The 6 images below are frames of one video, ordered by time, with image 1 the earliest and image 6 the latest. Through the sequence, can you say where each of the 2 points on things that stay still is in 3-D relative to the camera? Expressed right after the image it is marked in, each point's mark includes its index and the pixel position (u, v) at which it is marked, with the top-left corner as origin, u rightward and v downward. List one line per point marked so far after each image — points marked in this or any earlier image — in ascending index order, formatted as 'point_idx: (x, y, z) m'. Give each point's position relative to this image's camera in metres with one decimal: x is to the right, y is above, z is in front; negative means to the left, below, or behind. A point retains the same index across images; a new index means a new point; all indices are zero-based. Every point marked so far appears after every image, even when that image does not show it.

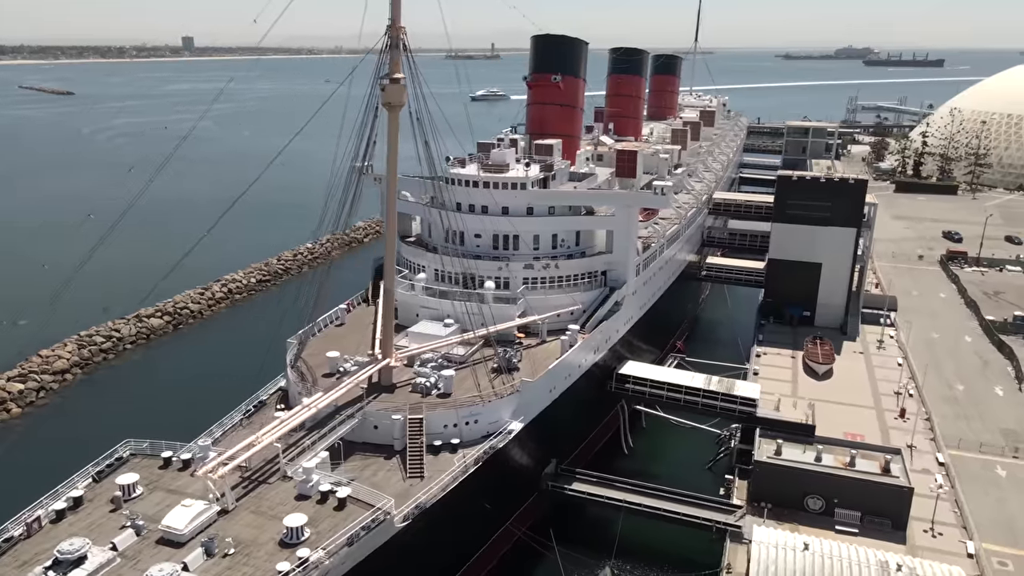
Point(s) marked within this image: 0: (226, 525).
0: (-4.7, -3.9, +11.4) m
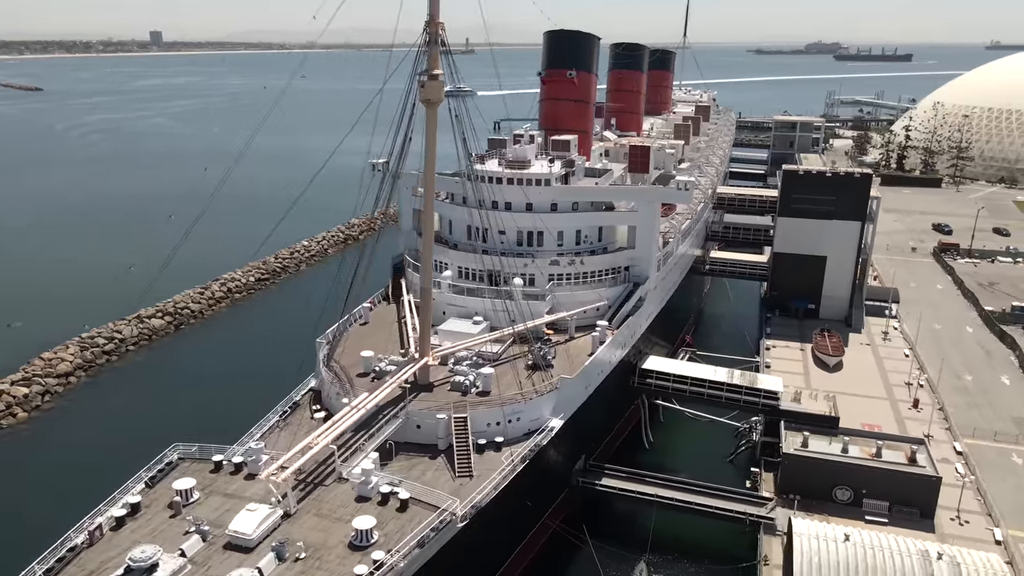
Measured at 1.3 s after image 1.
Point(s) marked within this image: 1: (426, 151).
0: (-3.5, -3.9, +11.3) m
1: (-2.0, +3.2, +15.9) m
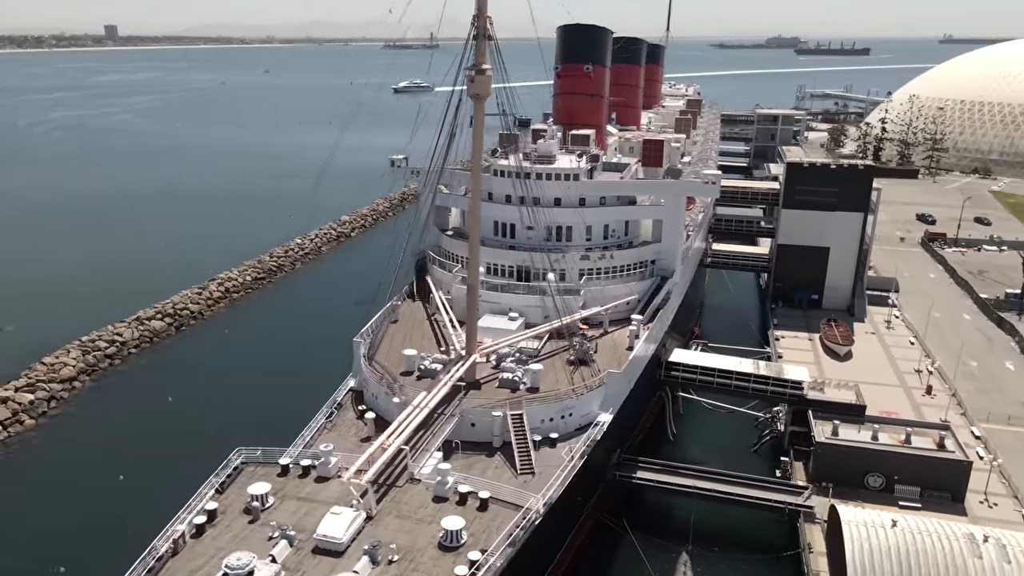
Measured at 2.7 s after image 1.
0: (-2.1, -3.9, +11.1) m
1: (-0.9, +3.2, +15.8) m
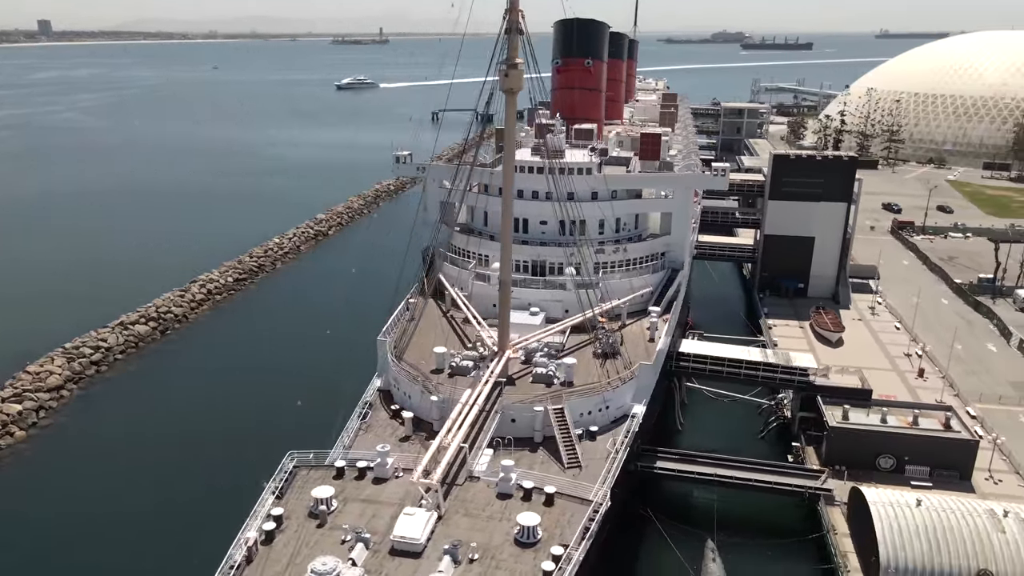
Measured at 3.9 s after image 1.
0: (-1.0, -3.8, +11.0) m
1: (-0.1, +3.3, +15.7) m
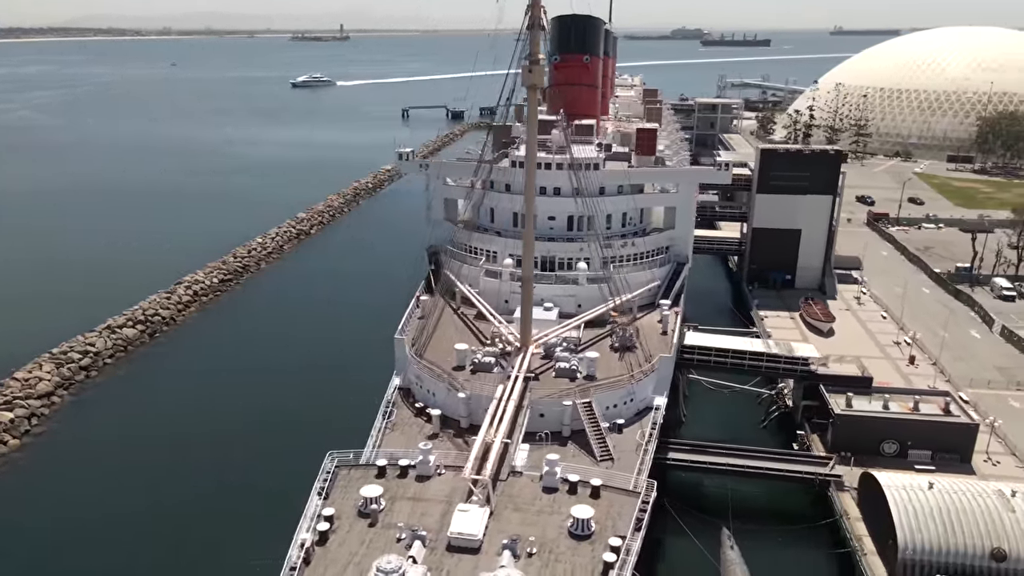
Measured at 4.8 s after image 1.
0: (-0.1, -3.8, +11.1) m
1: (+0.4, +3.4, +15.7) m
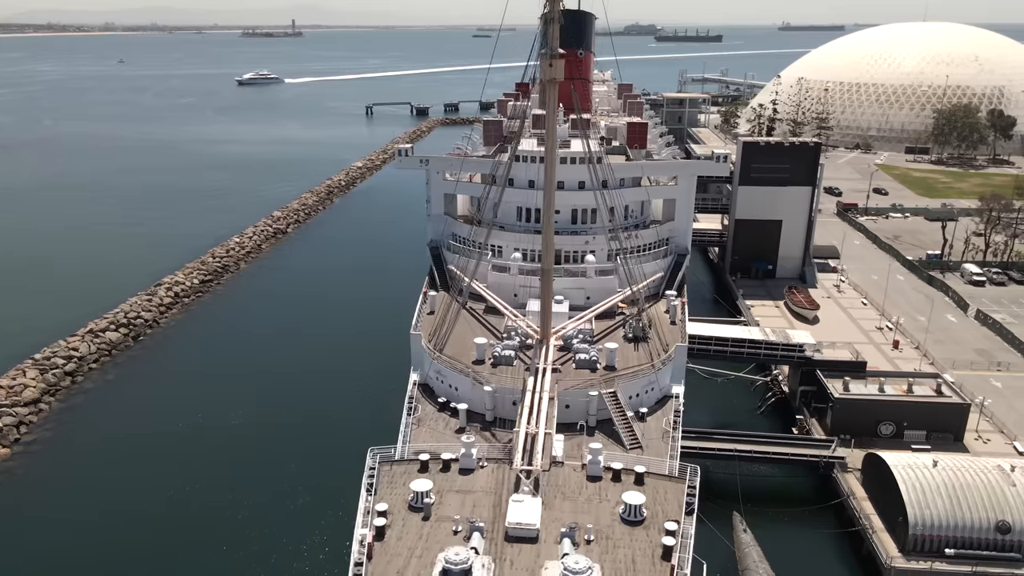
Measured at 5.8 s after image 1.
0: (+0.7, -3.6, +11.2) m
1: (+0.8, +3.6, +15.9) m
